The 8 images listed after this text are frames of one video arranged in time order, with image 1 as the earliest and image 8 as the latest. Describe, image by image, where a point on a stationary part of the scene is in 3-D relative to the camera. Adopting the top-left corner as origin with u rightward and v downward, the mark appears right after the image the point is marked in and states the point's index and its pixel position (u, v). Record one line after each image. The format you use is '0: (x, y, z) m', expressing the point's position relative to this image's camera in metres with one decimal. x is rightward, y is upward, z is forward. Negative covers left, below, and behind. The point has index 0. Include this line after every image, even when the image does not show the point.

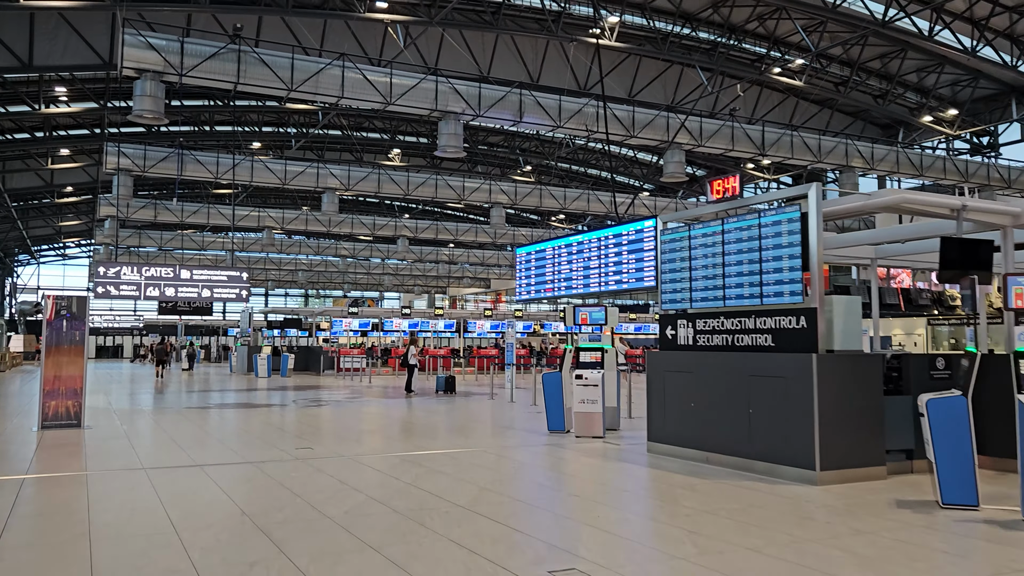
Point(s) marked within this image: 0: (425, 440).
0: (-1.1, -2.0, +9.6) m
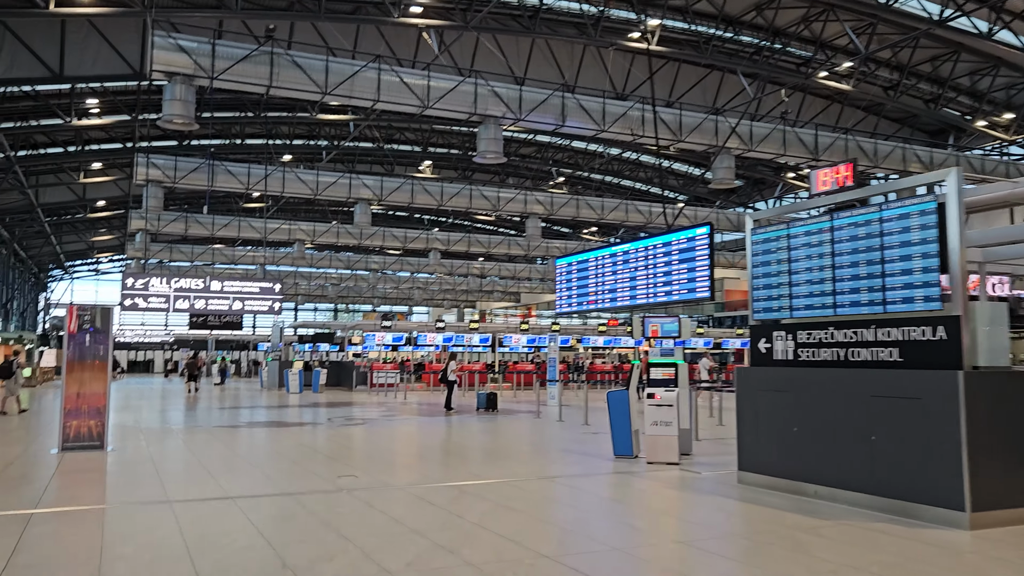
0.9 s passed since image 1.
0: (-0.5, -2.1, +8.8) m
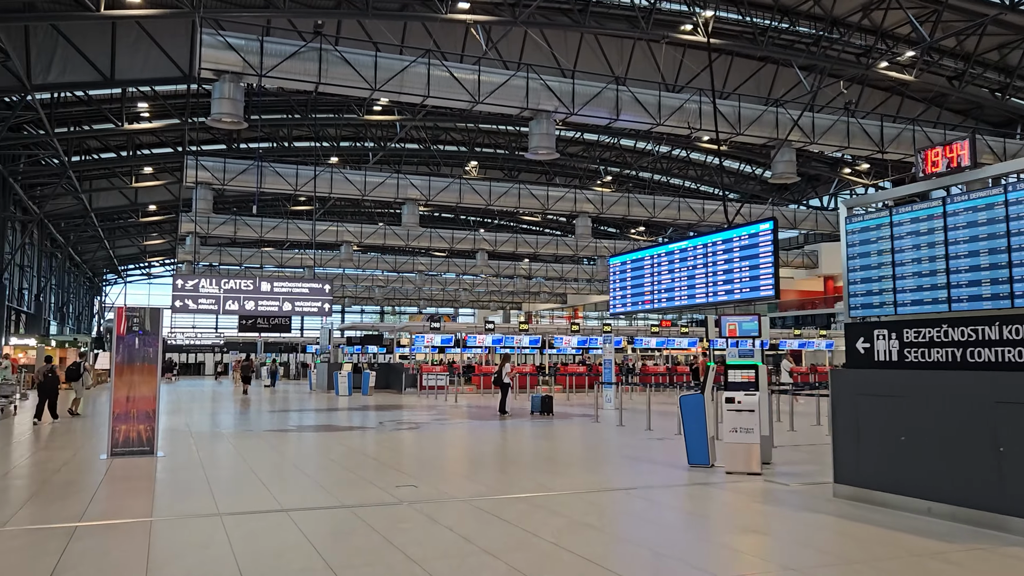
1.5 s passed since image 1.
0: (+0.2, -2.1, +8.4) m
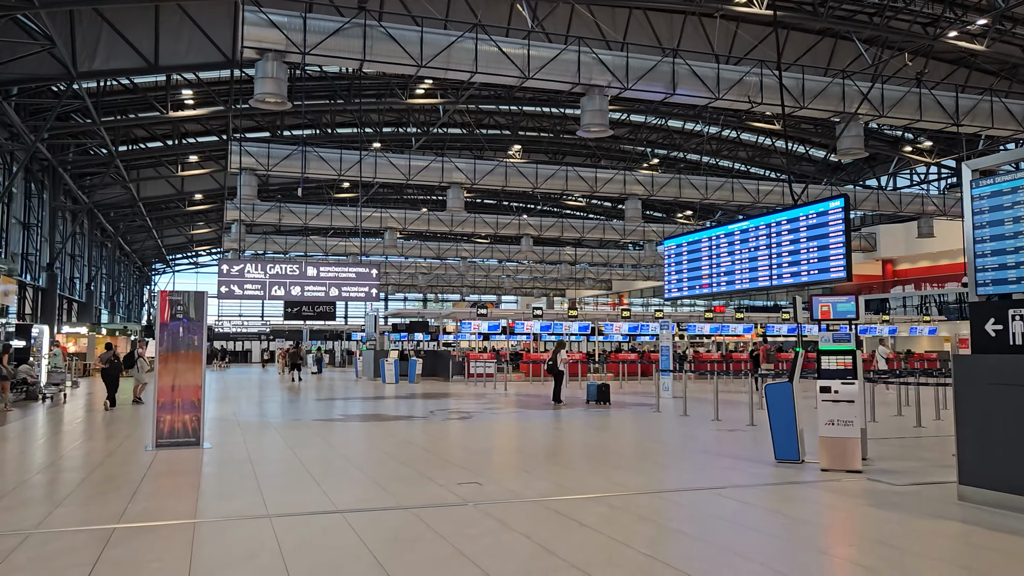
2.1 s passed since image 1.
0: (+0.9, -1.9, +7.8) m
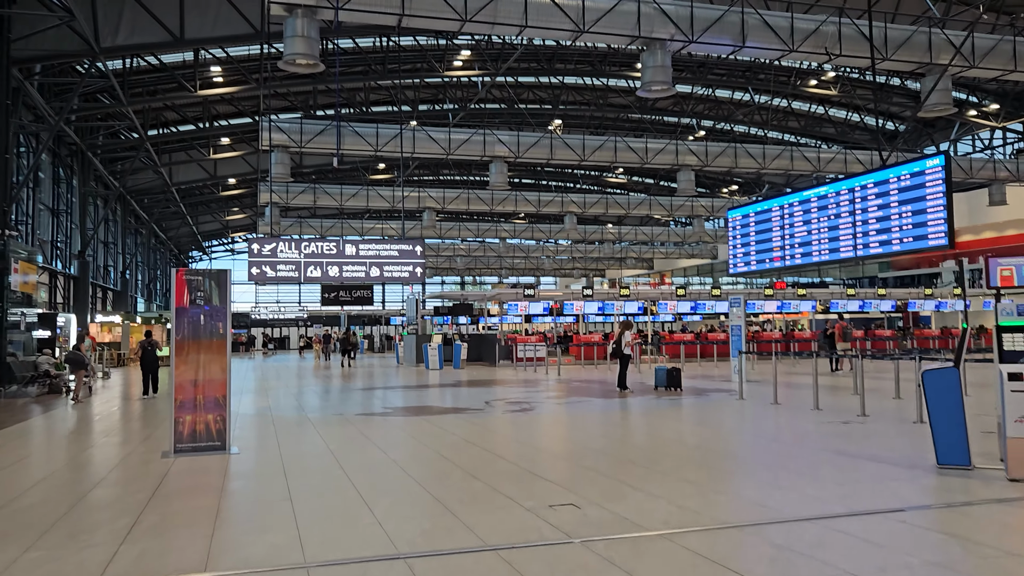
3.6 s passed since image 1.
0: (+1.6, -1.6, +6.6) m
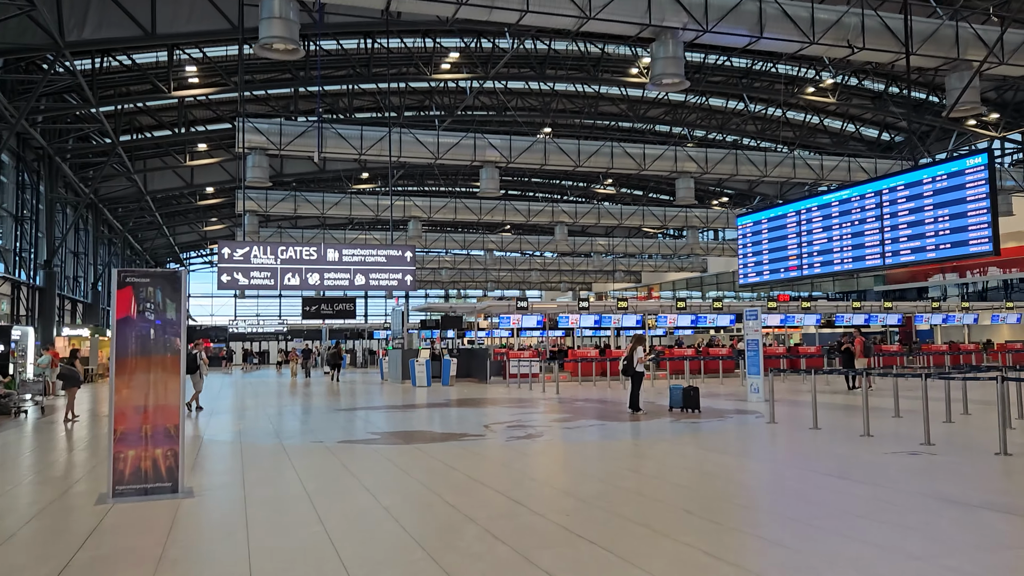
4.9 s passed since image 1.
0: (+1.7, -1.7, +5.6) m
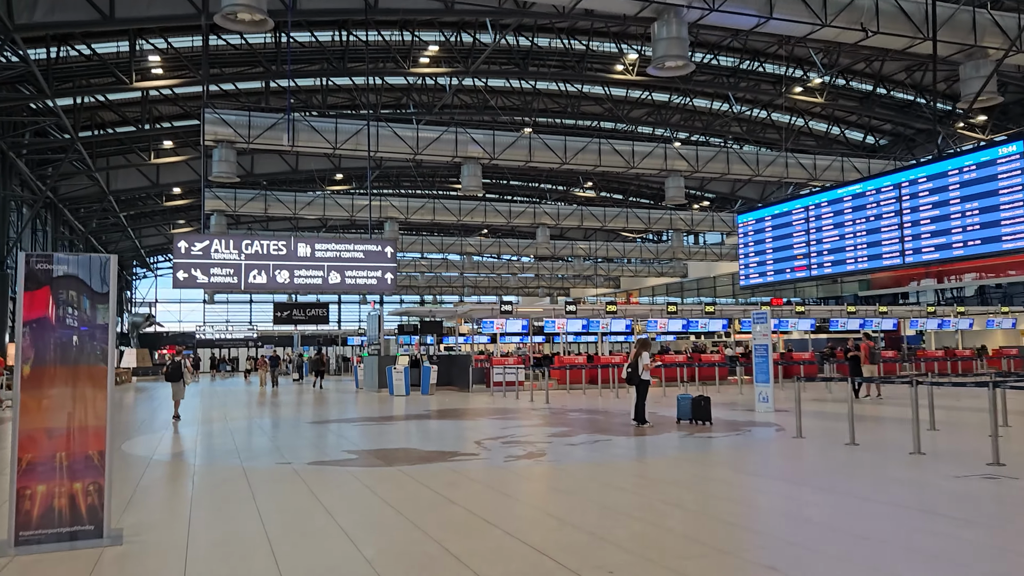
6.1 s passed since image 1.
0: (+1.8, -1.6, +4.6) m
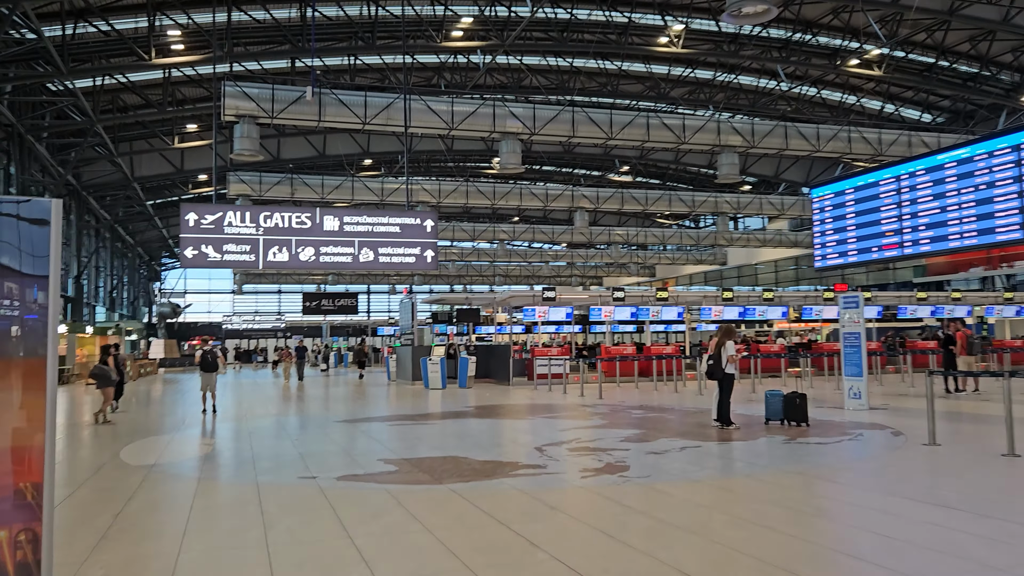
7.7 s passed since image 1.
0: (+2.3, -1.4, +3.3) m
